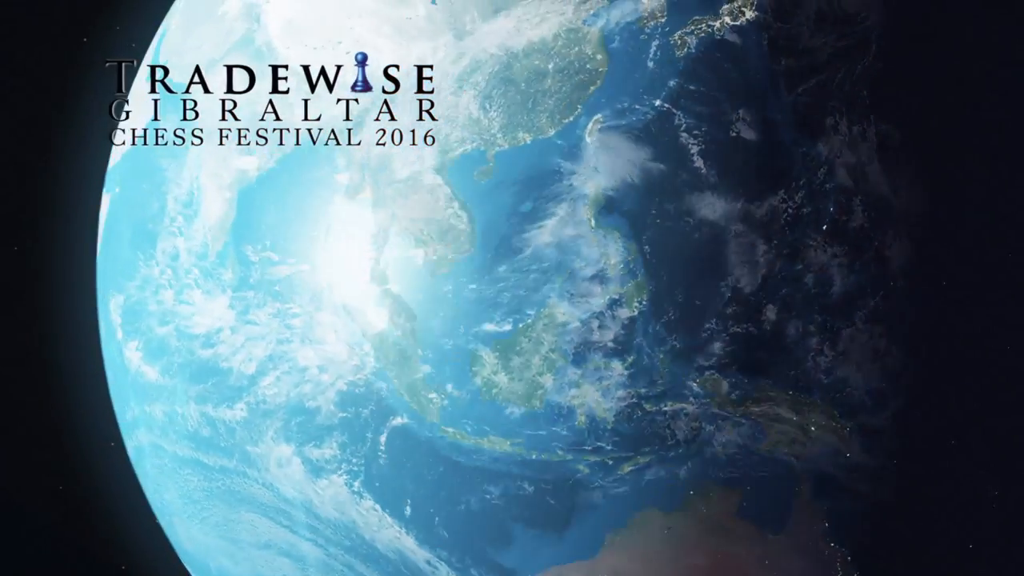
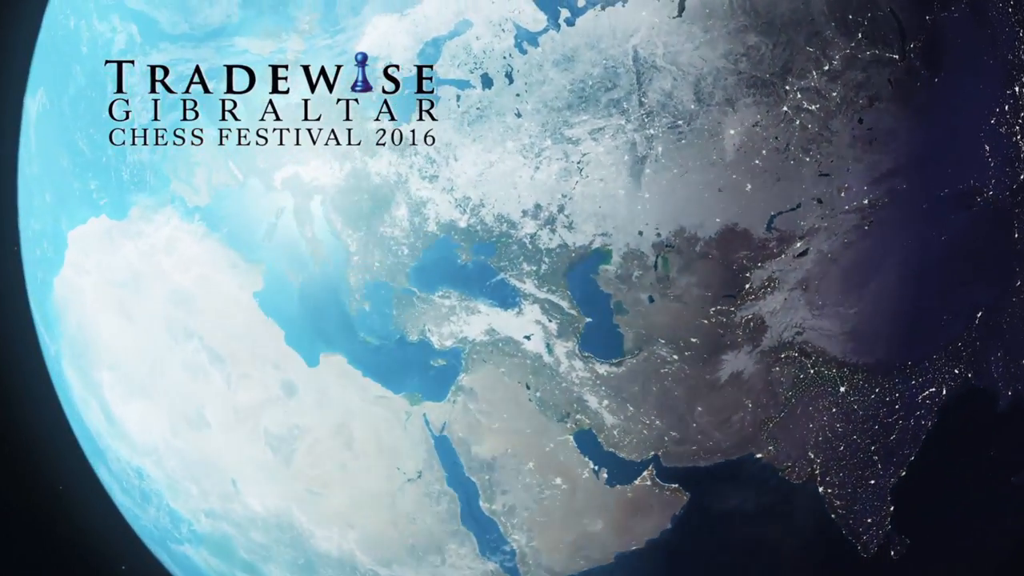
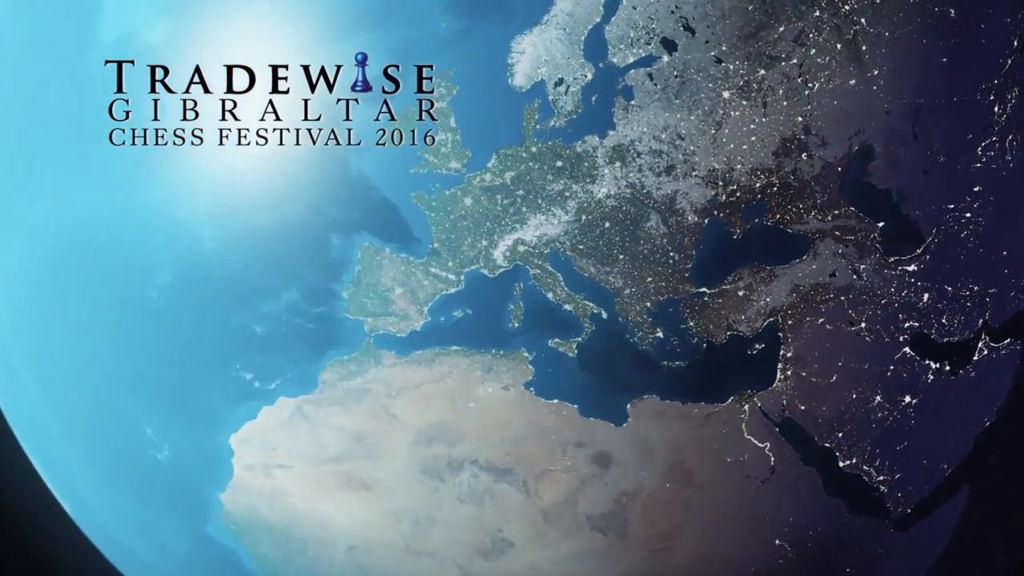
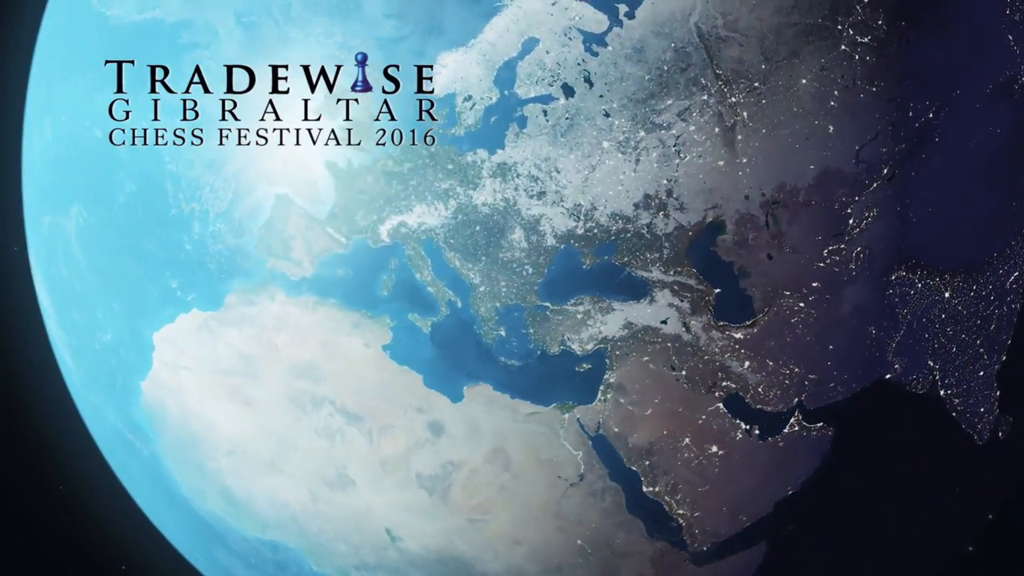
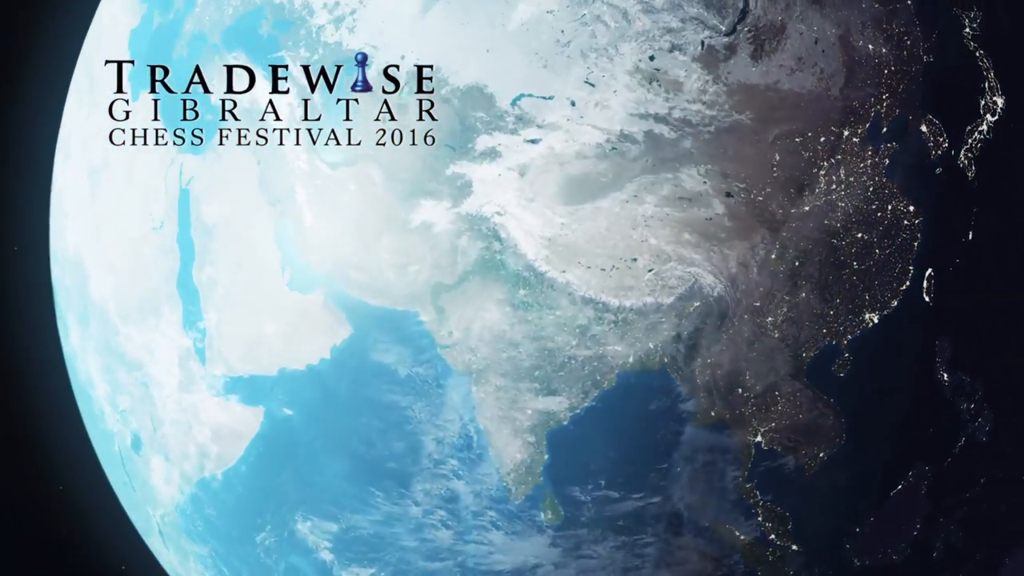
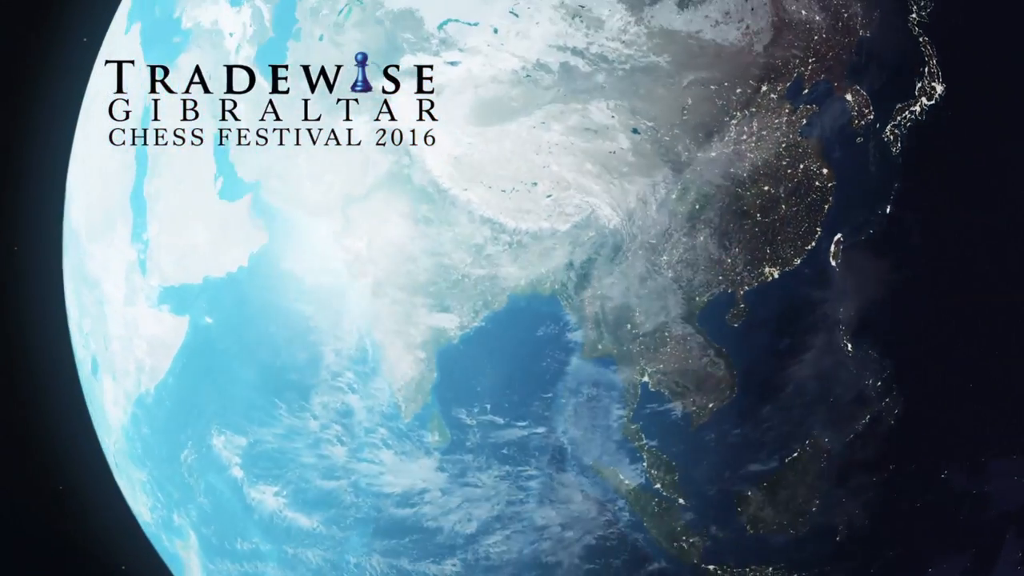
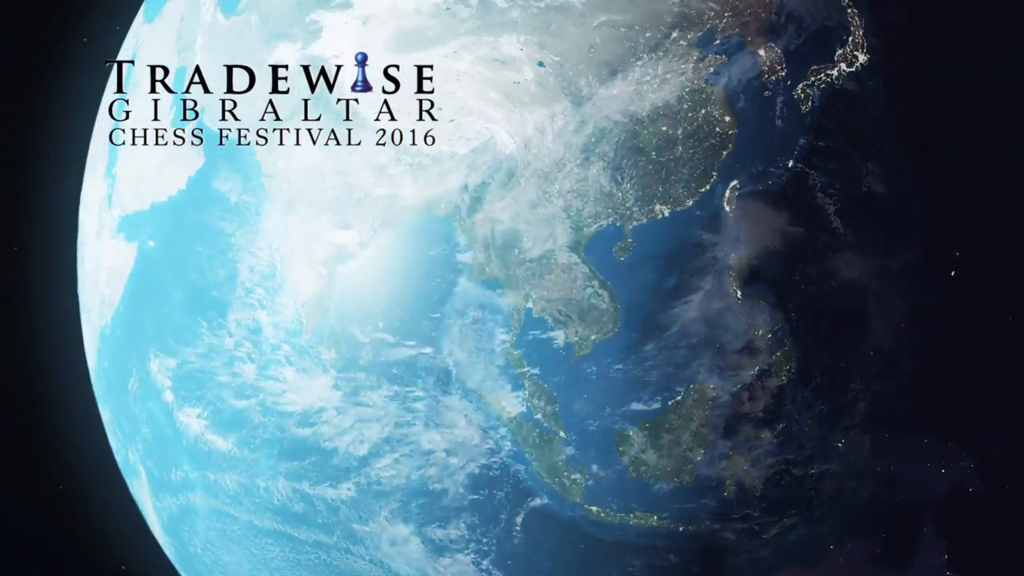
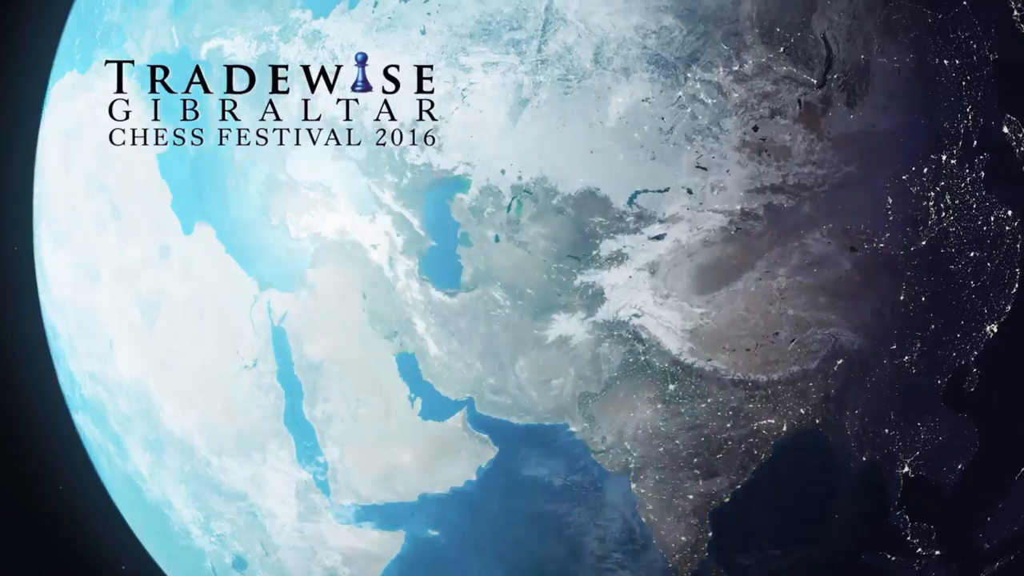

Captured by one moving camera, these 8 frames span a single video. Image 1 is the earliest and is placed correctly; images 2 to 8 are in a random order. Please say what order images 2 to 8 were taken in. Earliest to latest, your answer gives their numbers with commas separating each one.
7, 6, 5, 8, 2, 4, 3
